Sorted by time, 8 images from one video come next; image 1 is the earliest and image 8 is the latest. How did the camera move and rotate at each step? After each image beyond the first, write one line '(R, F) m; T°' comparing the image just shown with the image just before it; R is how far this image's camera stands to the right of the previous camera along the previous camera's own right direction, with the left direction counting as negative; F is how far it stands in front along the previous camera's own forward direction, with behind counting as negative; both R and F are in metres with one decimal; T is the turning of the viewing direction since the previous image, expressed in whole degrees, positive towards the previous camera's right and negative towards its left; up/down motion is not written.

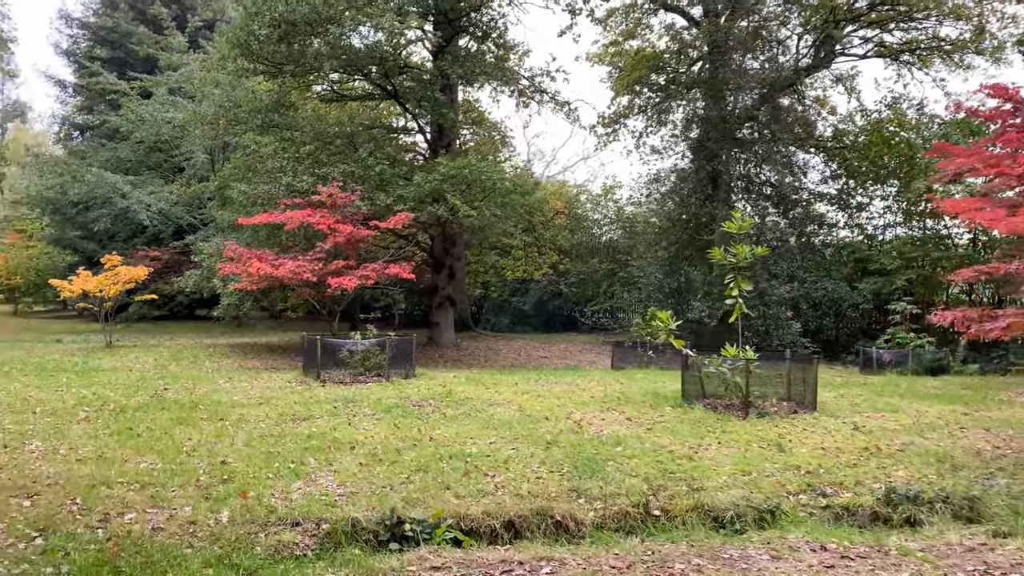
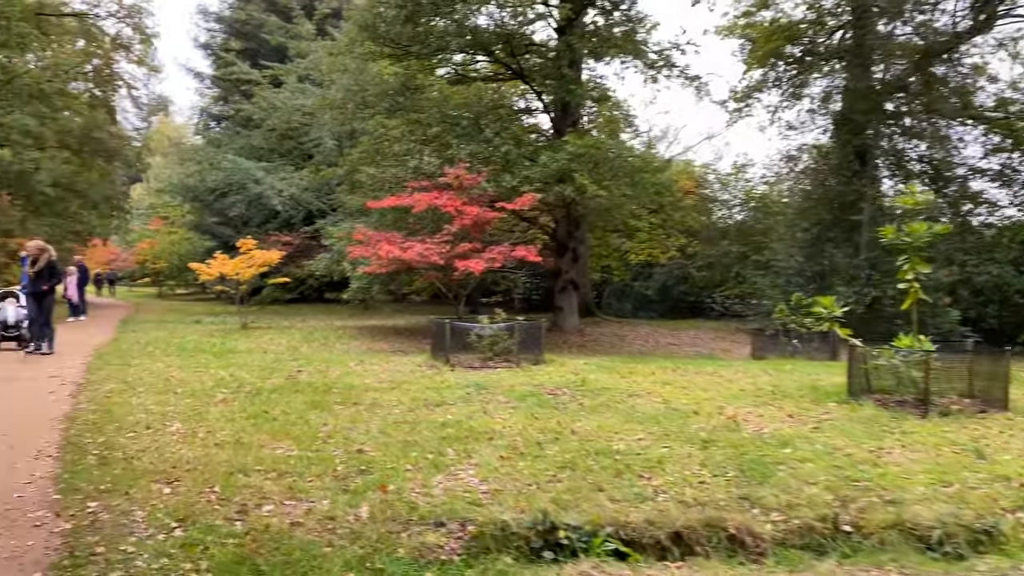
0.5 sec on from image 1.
(-0.2, +0.5) m; -8°
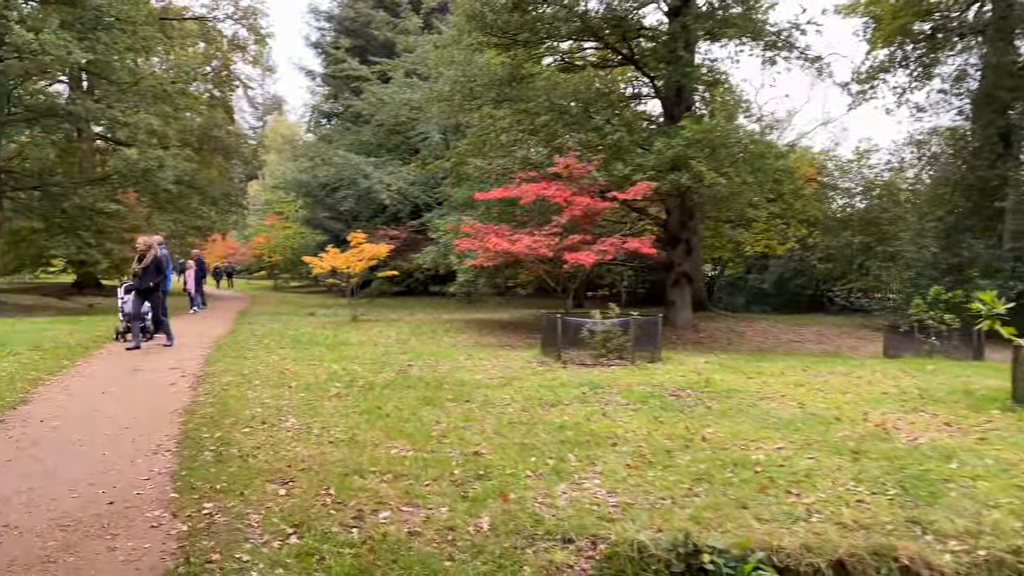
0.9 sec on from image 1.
(-0.1, +0.3) m; -7°
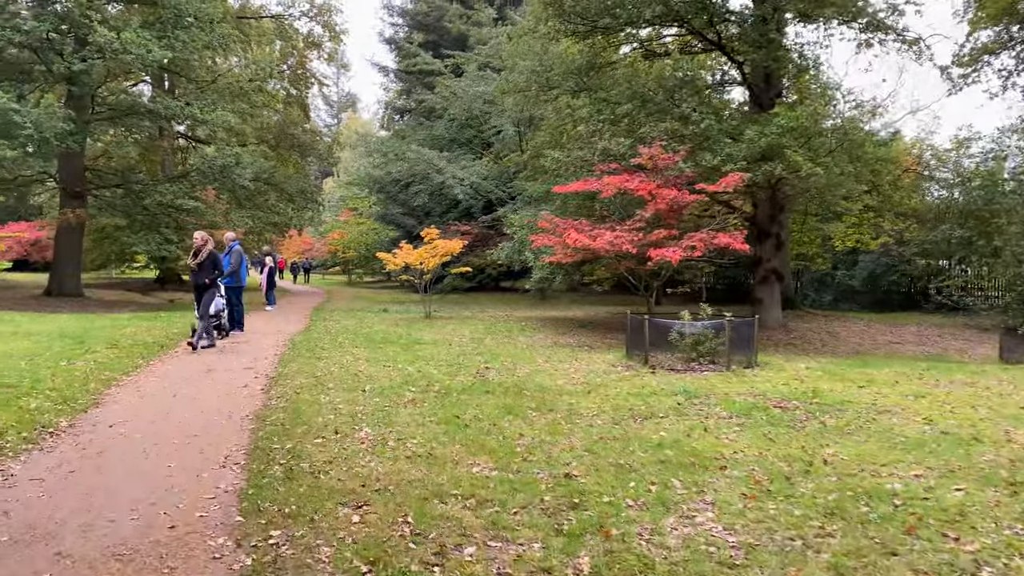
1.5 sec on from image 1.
(-0.1, +0.5) m; -5°
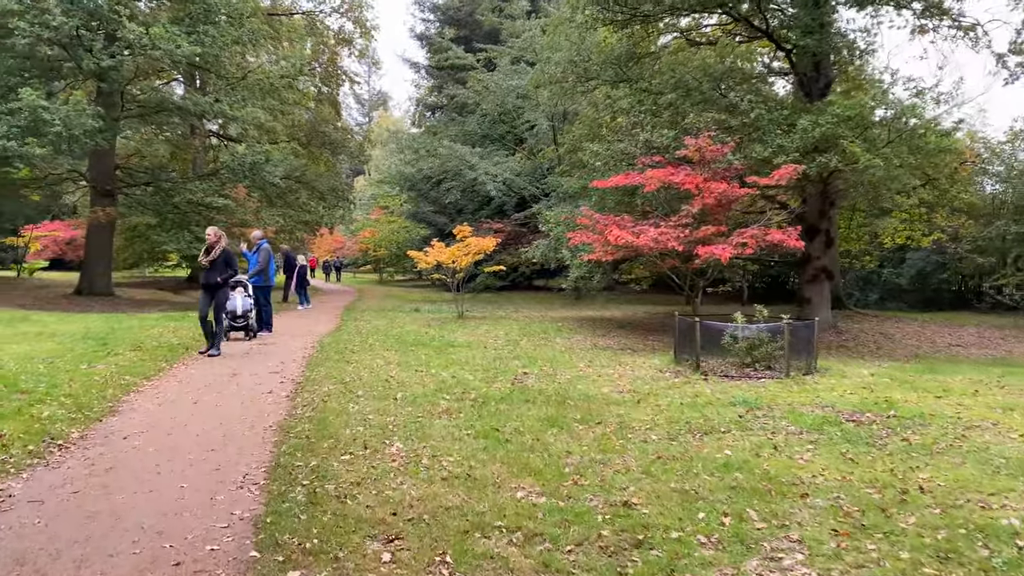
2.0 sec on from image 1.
(-0.1, +0.5) m; -2°
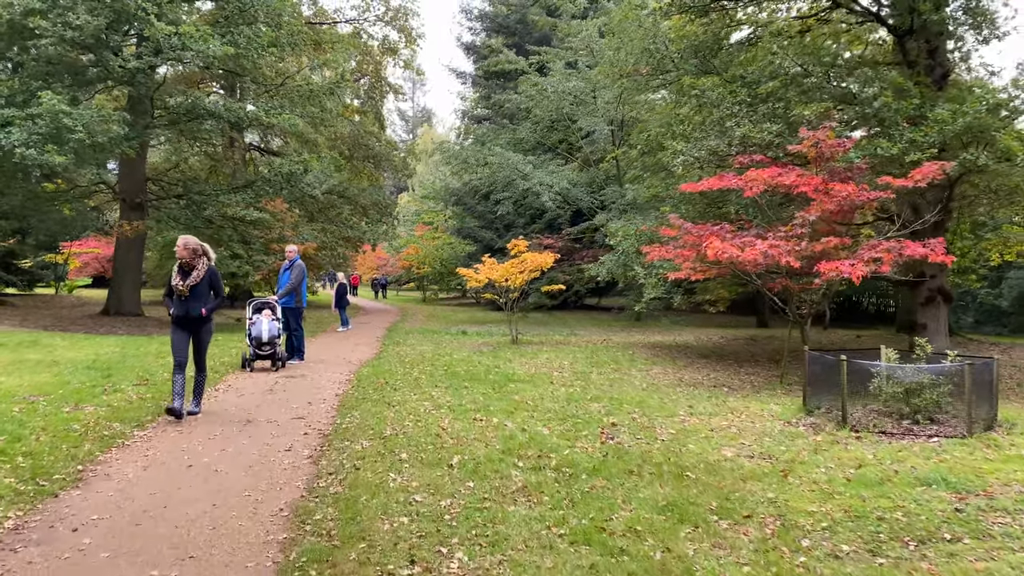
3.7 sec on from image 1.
(-0.3, +1.7) m; -3°
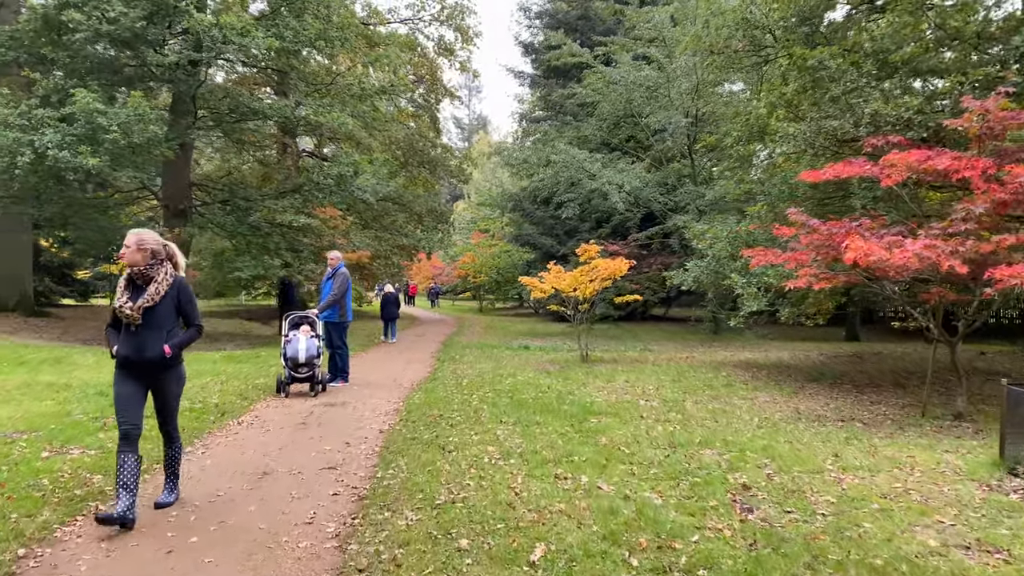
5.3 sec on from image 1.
(-0.2, +1.6) m; -4°
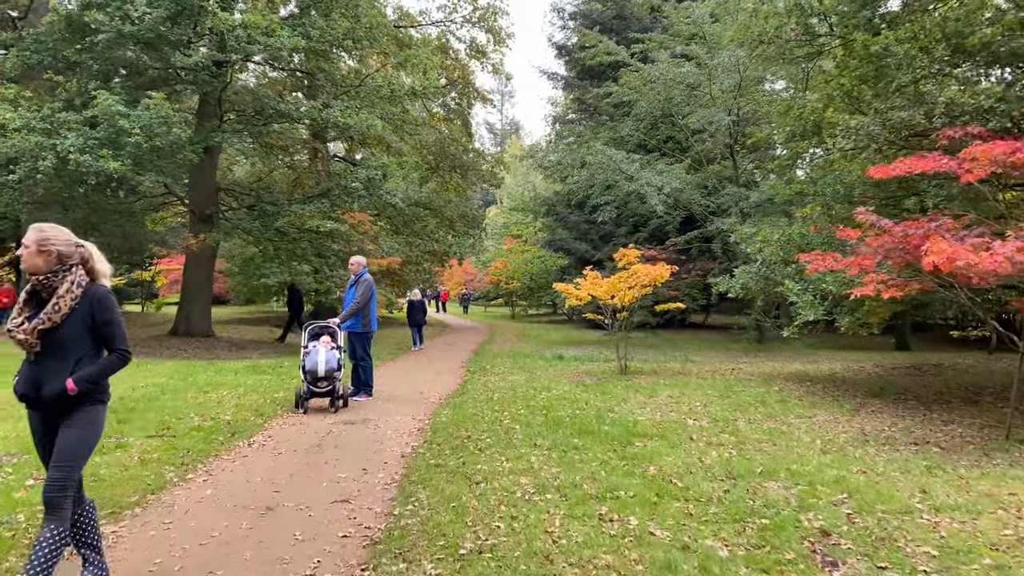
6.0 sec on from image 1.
(0.0, +0.7) m; -2°
